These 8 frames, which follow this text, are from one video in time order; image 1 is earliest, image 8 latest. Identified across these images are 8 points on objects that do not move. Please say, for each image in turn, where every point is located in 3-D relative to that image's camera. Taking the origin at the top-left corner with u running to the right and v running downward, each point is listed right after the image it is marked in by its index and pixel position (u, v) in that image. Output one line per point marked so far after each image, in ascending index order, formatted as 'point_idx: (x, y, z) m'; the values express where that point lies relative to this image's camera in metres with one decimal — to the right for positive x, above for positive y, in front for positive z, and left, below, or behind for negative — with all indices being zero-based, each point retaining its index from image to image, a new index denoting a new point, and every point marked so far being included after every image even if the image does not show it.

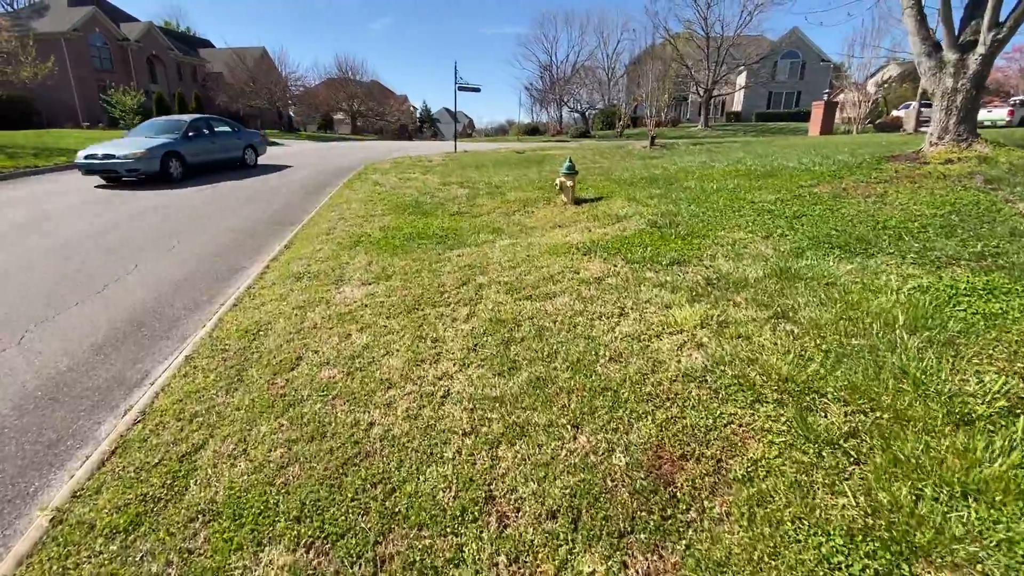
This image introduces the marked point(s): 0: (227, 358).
0: (-1.9, -0.5, +3.1) m
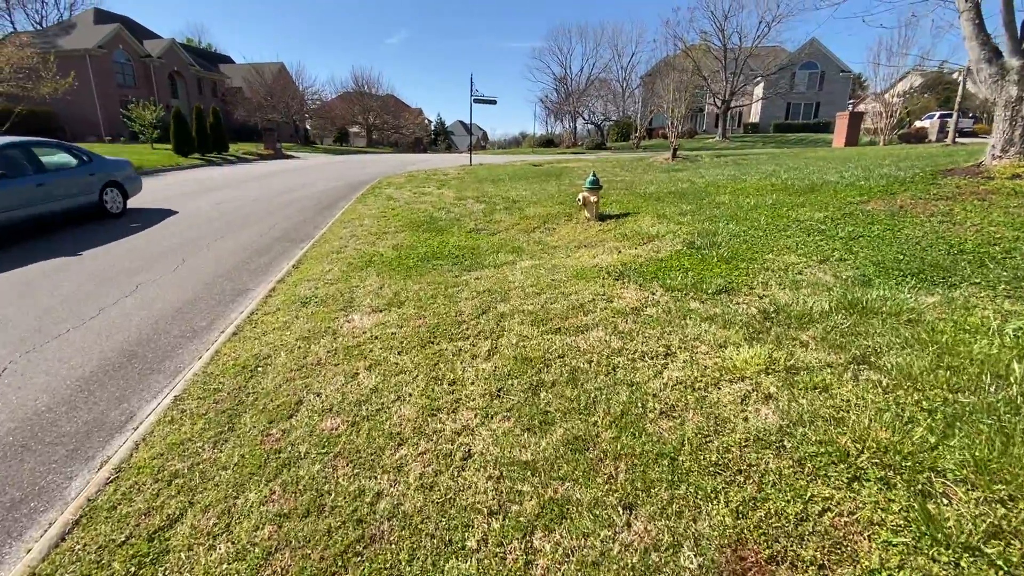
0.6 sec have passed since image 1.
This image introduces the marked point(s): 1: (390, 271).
0: (-1.7, -0.7, +2.8) m
1: (-1.2, +0.2, +4.7) m
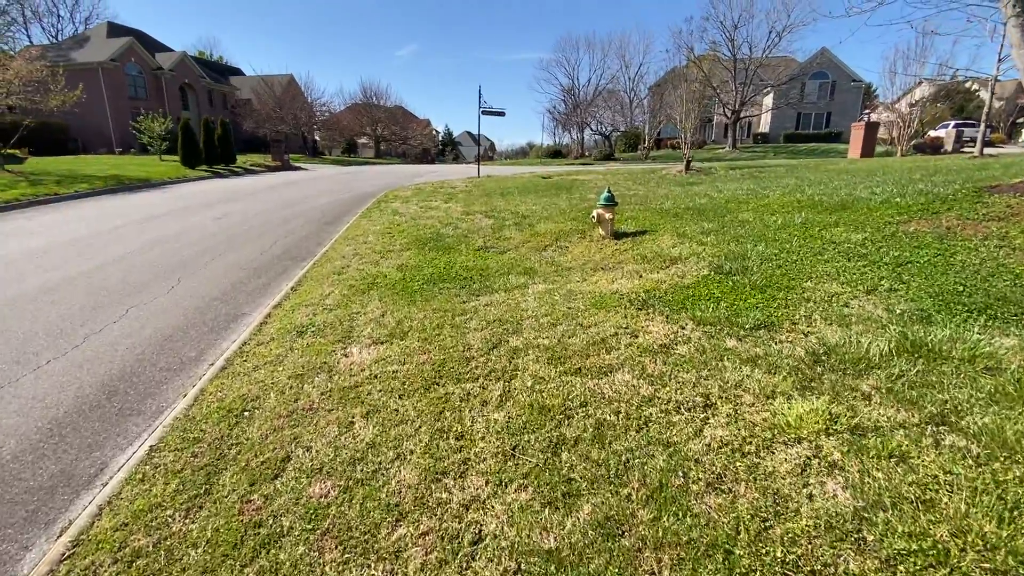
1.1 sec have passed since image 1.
0: (-1.6, -0.9, +2.5) m
1: (-1.1, -0.1, +4.4) m
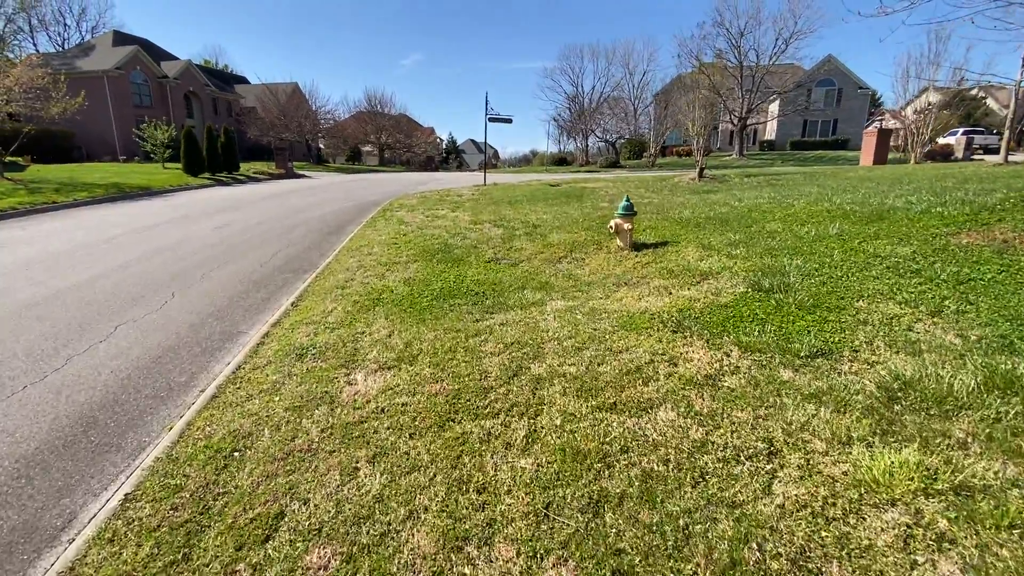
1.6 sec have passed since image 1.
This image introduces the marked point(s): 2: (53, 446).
0: (-1.5, -1.0, +2.1) m
1: (-1.0, -0.2, +4.1) m
2: (-2.7, -0.9, +2.8) m
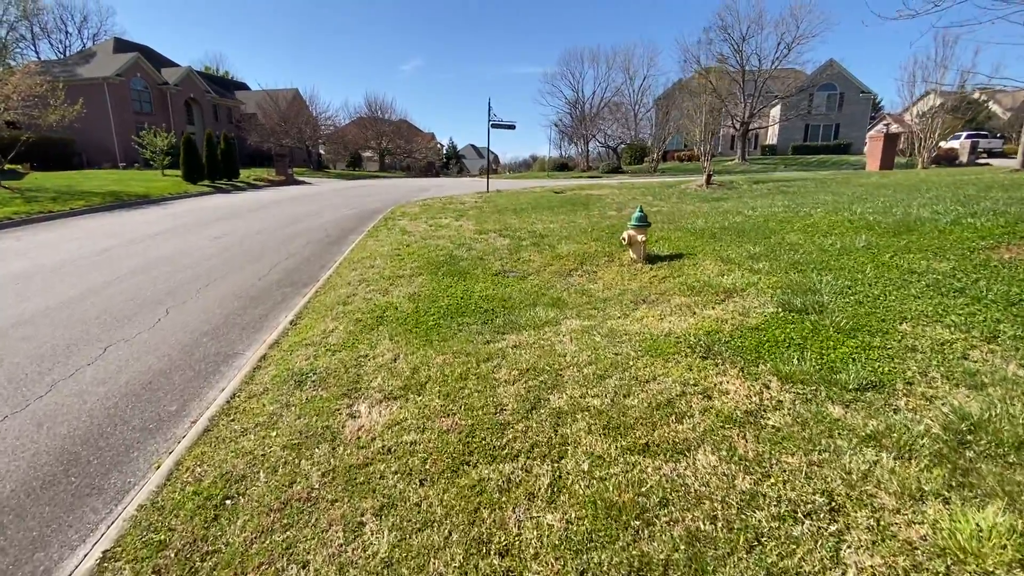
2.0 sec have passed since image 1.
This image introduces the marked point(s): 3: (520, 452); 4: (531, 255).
0: (-1.4, -1.1, +1.9) m
1: (-0.9, -0.4, +3.9) m
2: (-2.6, -1.1, +2.6) m
3: (0.0, -0.8, +2.3) m
4: (+0.2, +0.4, +6.3) m
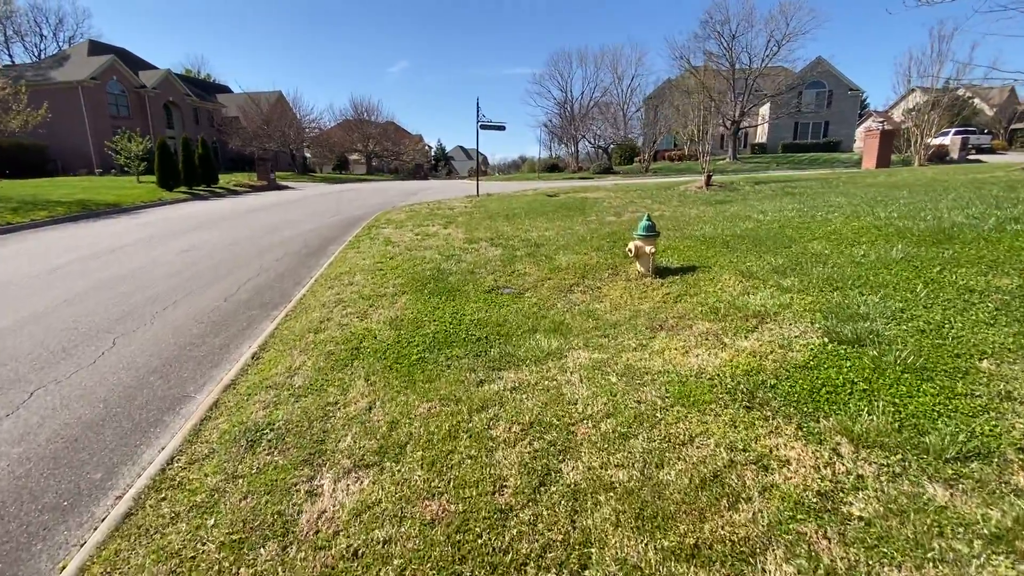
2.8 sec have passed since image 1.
0: (-1.4, -1.3, +1.3) m
1: (-0.9, -0.6, +3.3) m
2: (-2.6, -1.3, +1.9) m
3: (+0.1, -1.0, +1.7) m
4: (+0.2, +0.3, +5.8) m
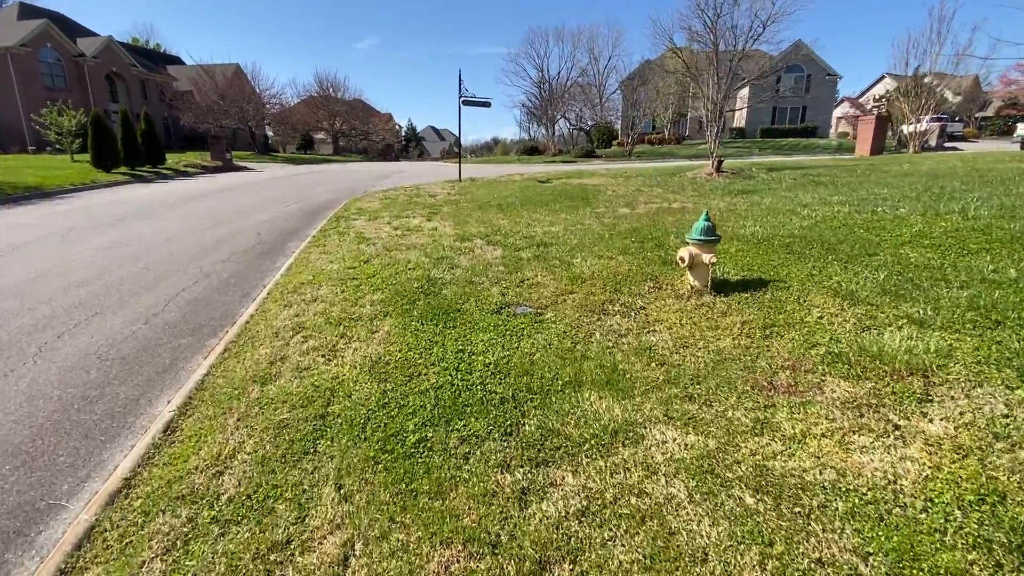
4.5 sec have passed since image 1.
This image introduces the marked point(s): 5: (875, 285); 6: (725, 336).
0: (-1.0, -1.6, +0.1) m
1: (-0.6, -0.8, +2.1) m
2: (-2.3, -1.6, +0.7) m
3: (+0.4, -1.3, +0.6) m
4: (+0.3, +0.1, +4.6) m
5: (+2.6, 0.0, +3.3) m
6: (+1.3, -0.3, +3.0) m
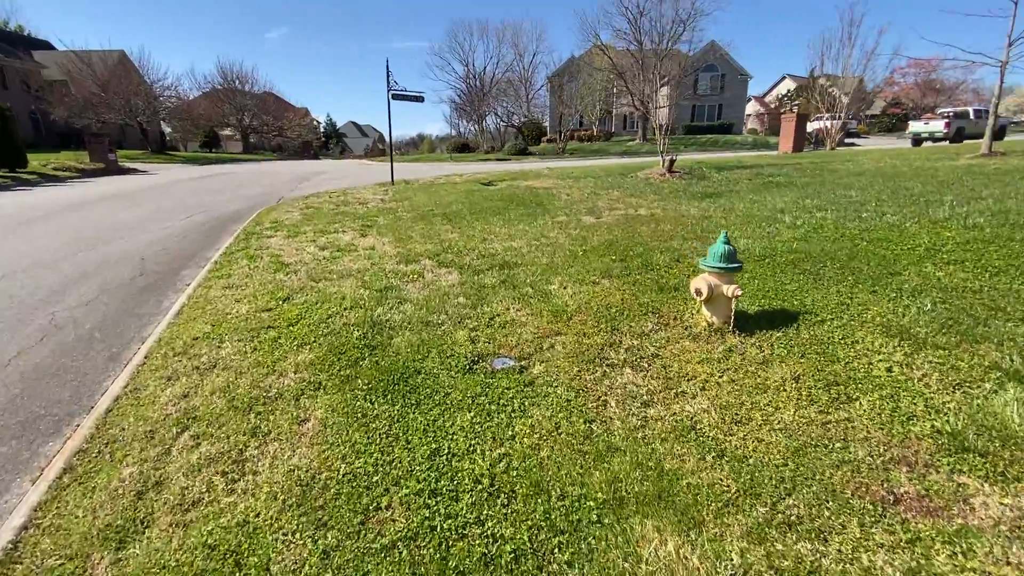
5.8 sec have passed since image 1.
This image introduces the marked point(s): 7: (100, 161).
0: (-0.6, -2.0, -0.8) m
1: (-0.5, -1.2, +1.1) m
2: (-1.9, -2.0, -0.5) m
3: (+0.7, -1.6, -0.2) m
4: (0.0, -0.2, +3.8) m
5: (+2.5, -0.2, +2.8) m
6: (+1.3, -0.6, +2.3) m
7: (-16.8, +5.2, +19.3) m
